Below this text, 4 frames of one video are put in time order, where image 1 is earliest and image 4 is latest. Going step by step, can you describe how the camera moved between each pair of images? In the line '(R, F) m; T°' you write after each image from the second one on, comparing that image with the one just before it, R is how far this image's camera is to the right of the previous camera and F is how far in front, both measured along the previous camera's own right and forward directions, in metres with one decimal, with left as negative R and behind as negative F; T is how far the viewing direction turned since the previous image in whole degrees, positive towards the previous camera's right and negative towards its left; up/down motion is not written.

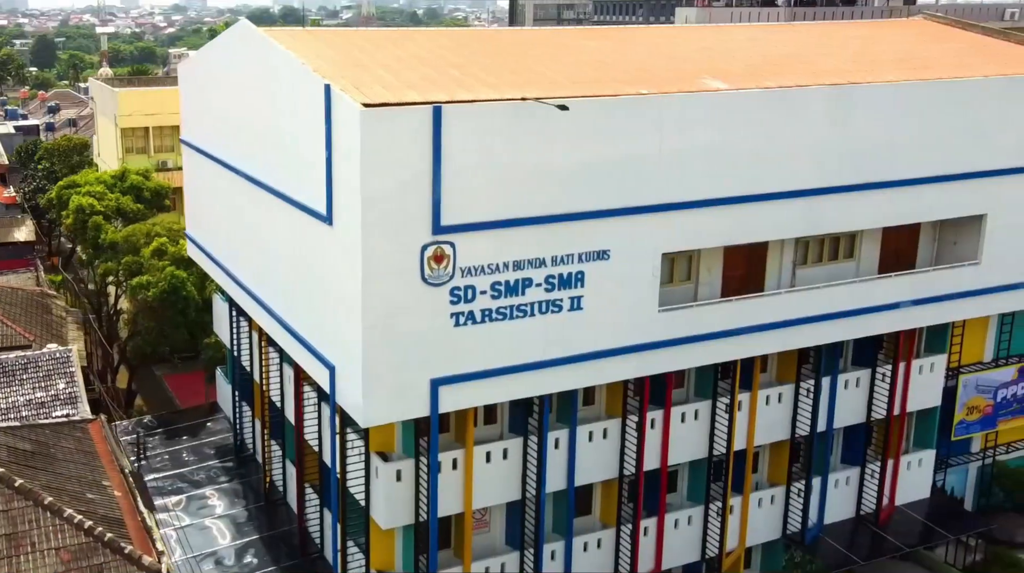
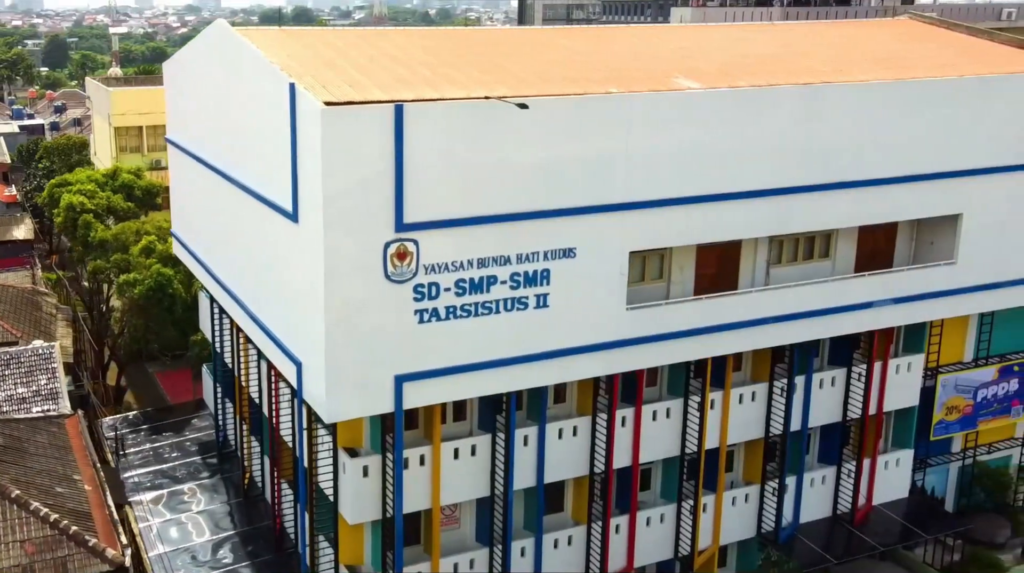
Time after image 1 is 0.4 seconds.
(+0.9, -0.1) m; -1°
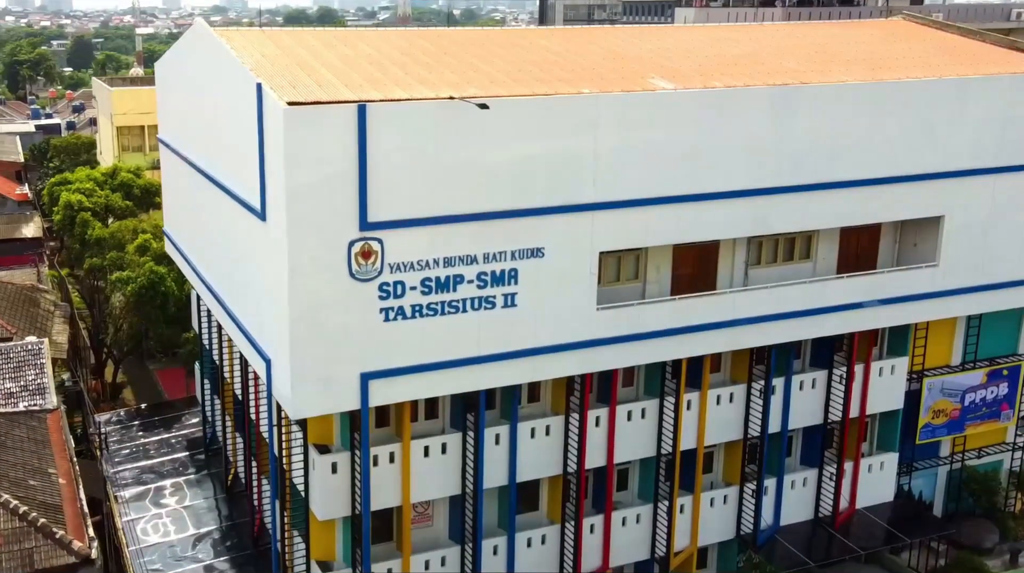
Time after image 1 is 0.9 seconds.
(+1.1, -0.1) m; -2°
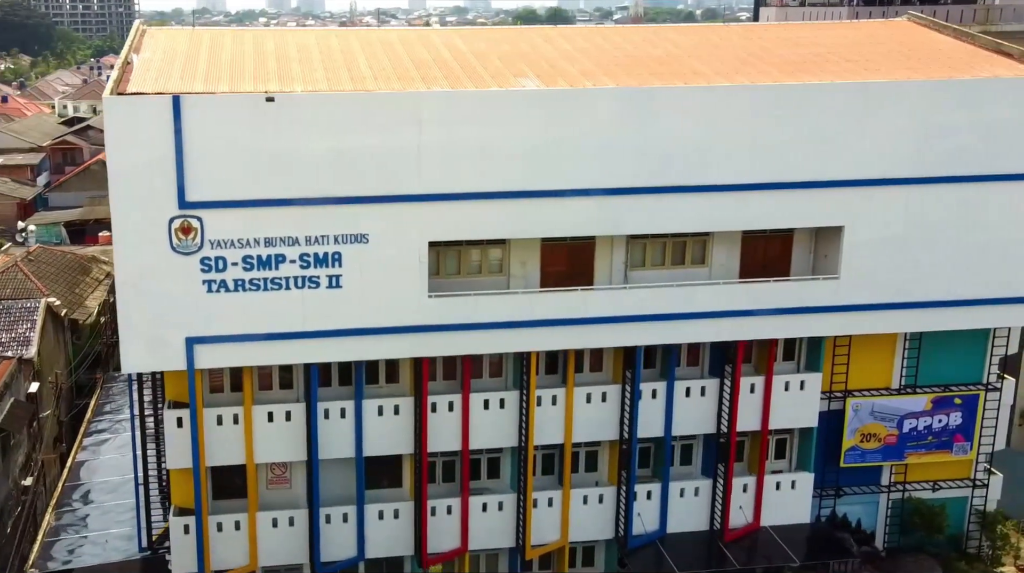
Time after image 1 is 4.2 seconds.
(+8.3, +0.5) m; -16°
